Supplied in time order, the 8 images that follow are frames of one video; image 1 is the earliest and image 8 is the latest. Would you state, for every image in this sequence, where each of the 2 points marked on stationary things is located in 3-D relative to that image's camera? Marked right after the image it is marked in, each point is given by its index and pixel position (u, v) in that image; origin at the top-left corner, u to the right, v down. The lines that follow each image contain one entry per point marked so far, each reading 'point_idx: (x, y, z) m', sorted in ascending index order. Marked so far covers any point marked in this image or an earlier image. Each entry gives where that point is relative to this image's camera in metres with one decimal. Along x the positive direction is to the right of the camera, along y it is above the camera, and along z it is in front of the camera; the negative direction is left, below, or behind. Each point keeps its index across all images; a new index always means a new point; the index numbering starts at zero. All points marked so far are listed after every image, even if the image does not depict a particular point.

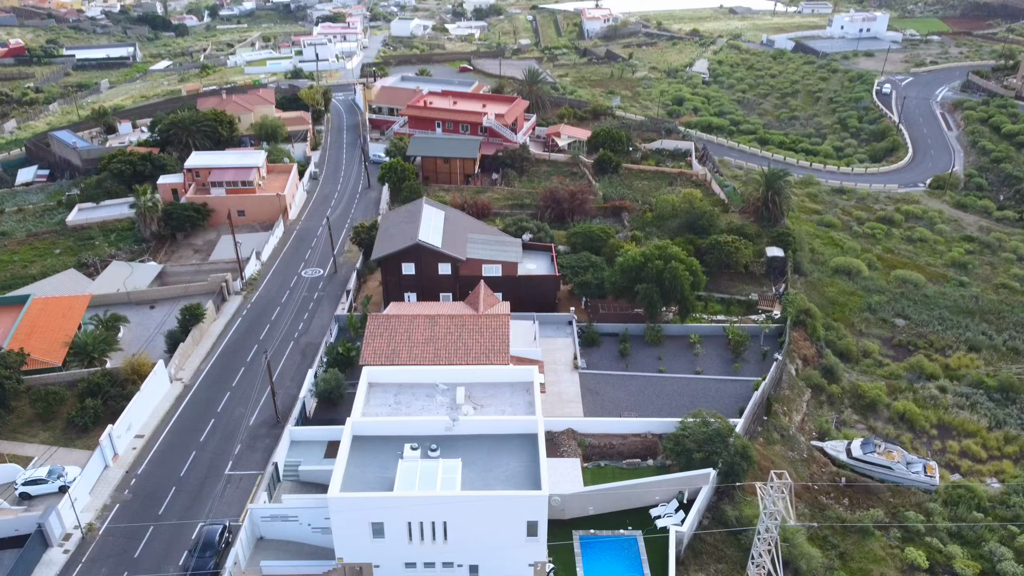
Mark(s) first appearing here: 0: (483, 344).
0: (-0.6, -1.2, +18.3) m
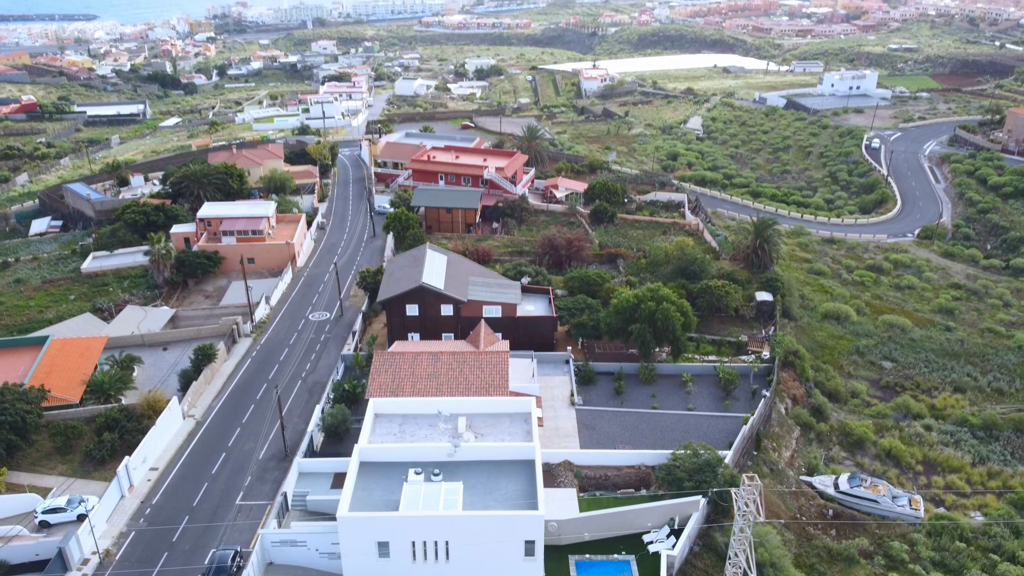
0: (-0.6, -2.0, +19.2) m
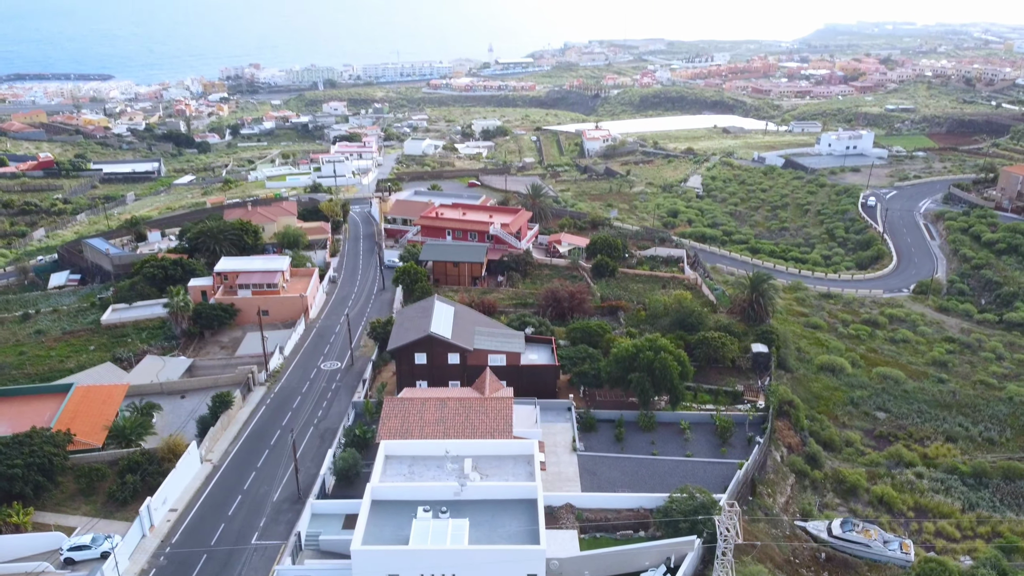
0: (-0.6, -3.1, +20.2) m
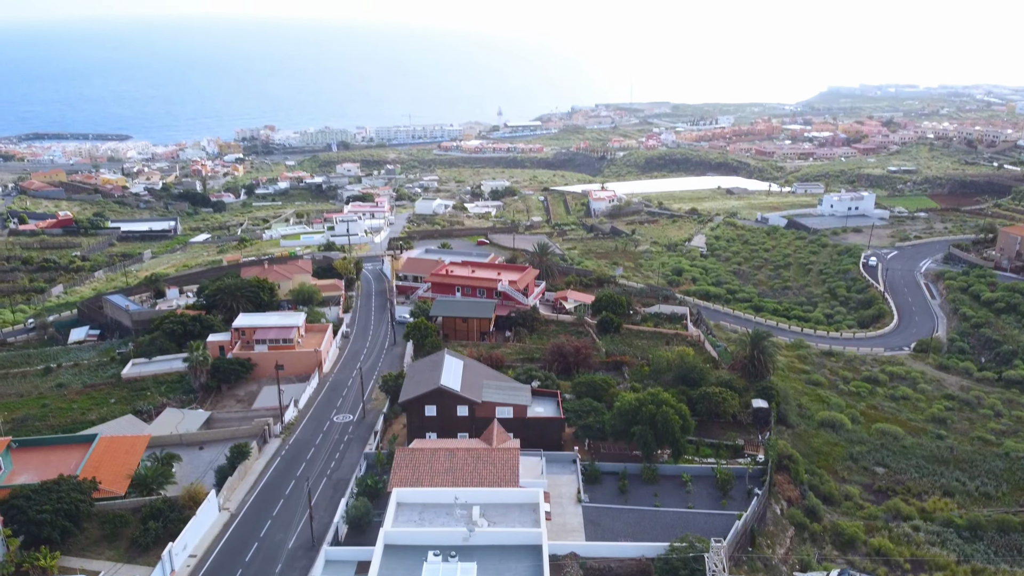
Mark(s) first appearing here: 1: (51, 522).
0: (-0.4, -4.5, +21.0) m
1: (-10.4, -5.3, +19.8) m
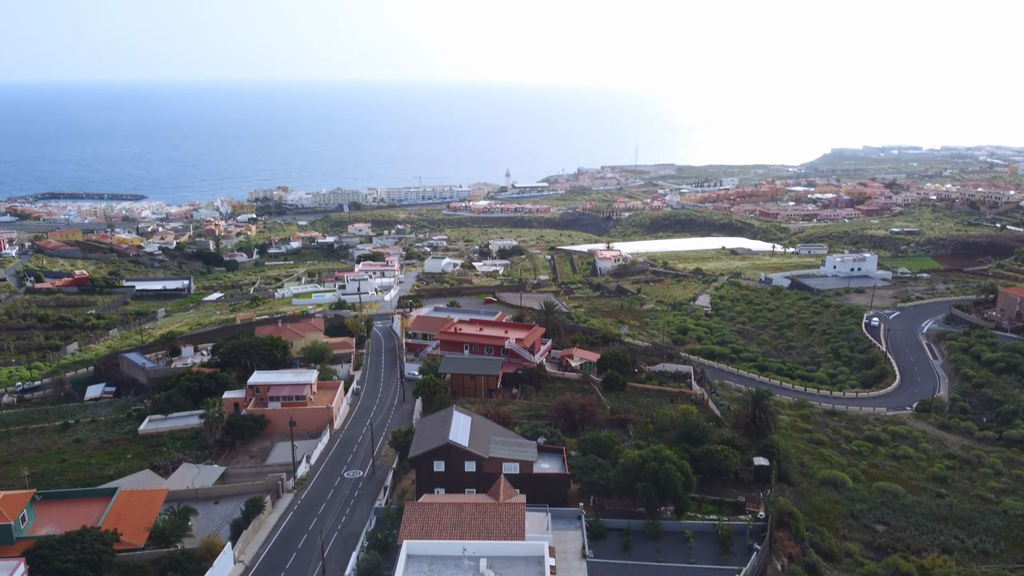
0: (-0.3, -5.9, +21.8) m
1: (-10.3, -6.7, +20.6) m
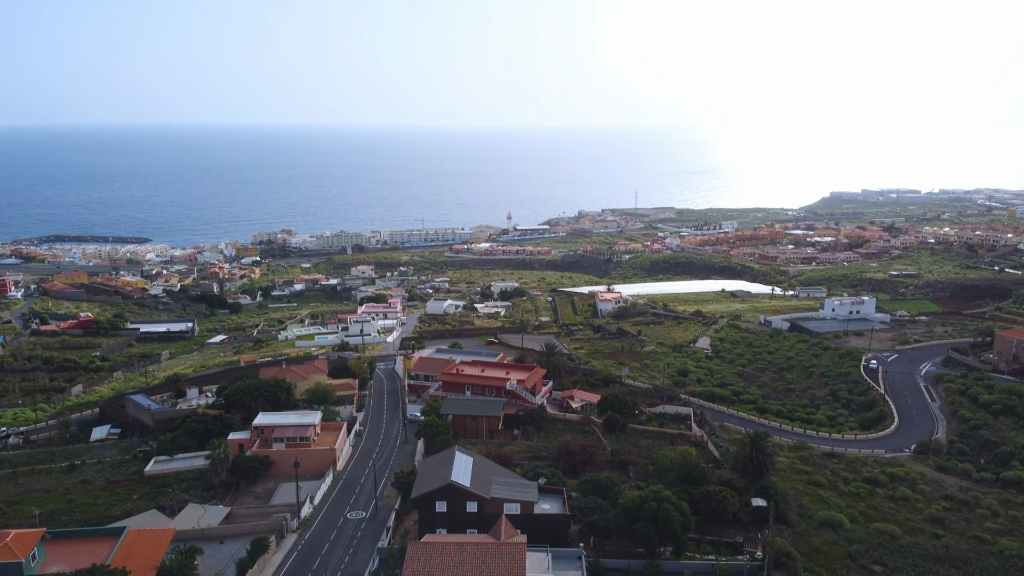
0: (-0.2, -7.0, +22.2) m
1: (-10.3, -7.7, +21.0) m
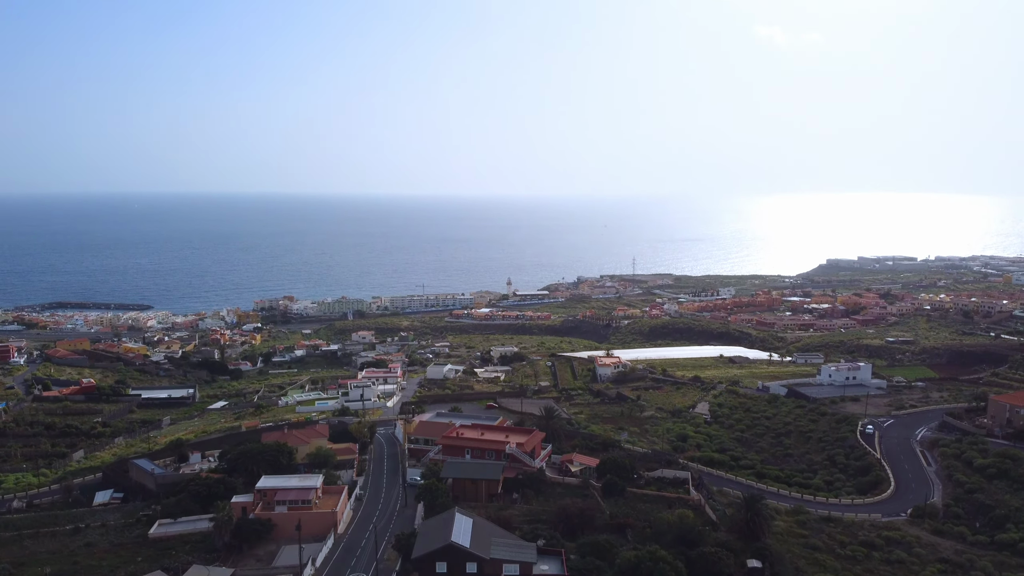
0: (-0.3, -8.7, +22.8) m
1: (-10.3, -9.3, +21.5) m
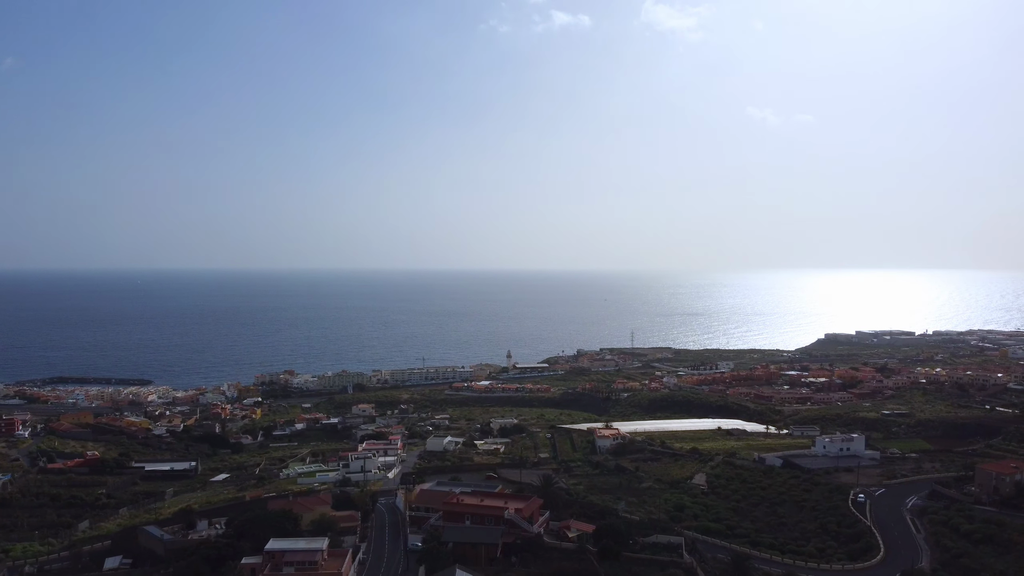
0: (-0.3, -10.5, +24.5) m
1: (-10.4, -11.0, +23.2) m
